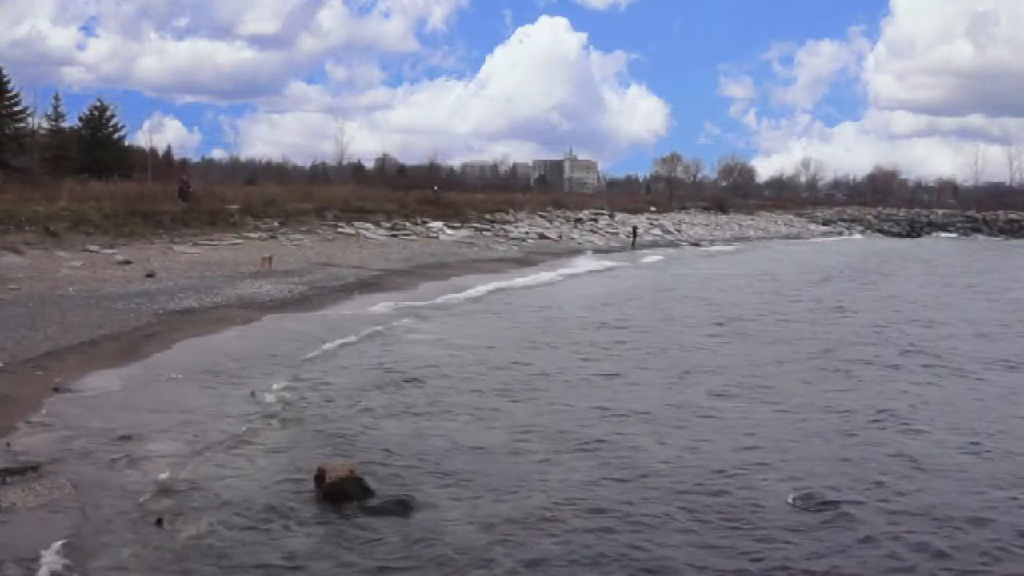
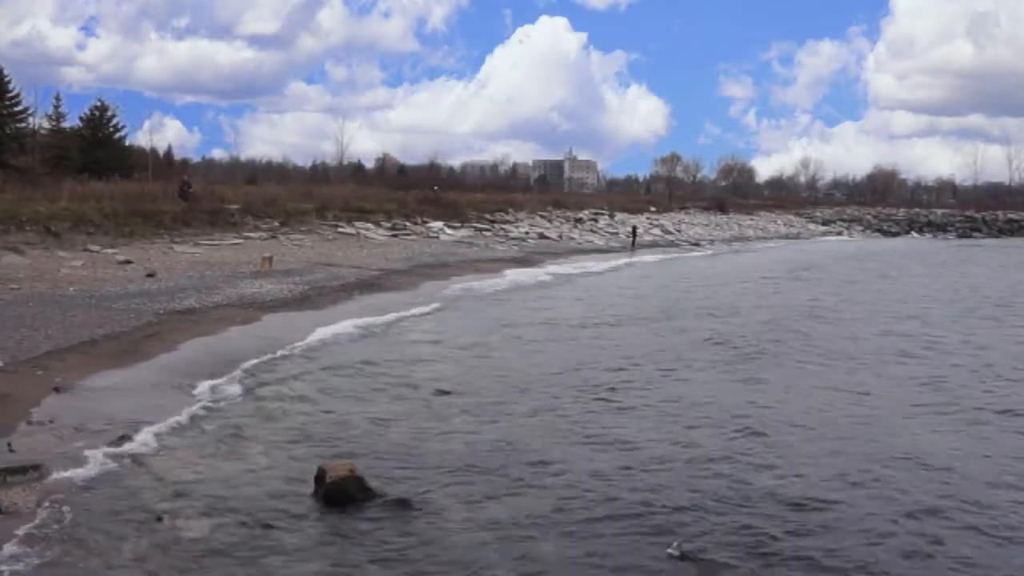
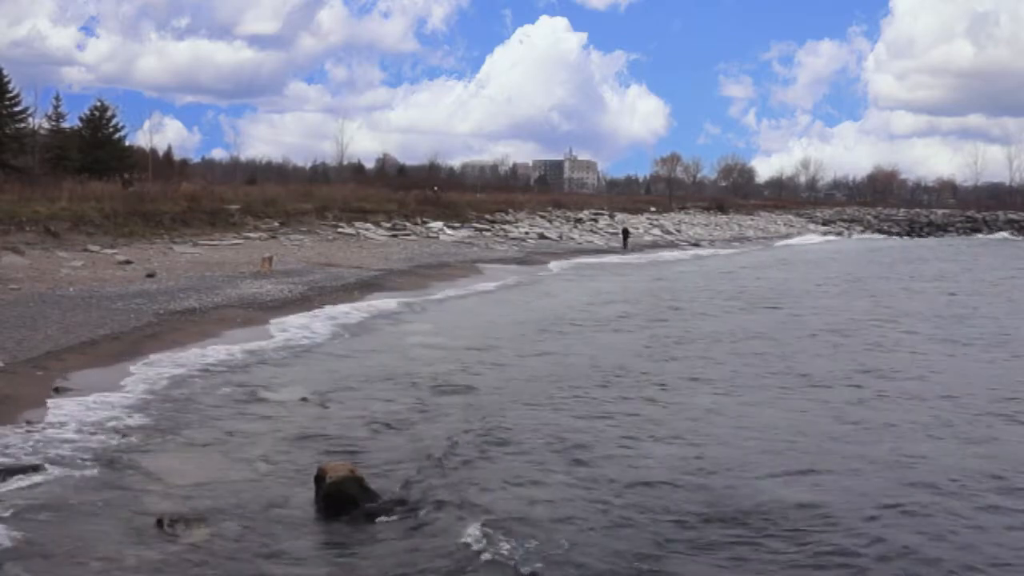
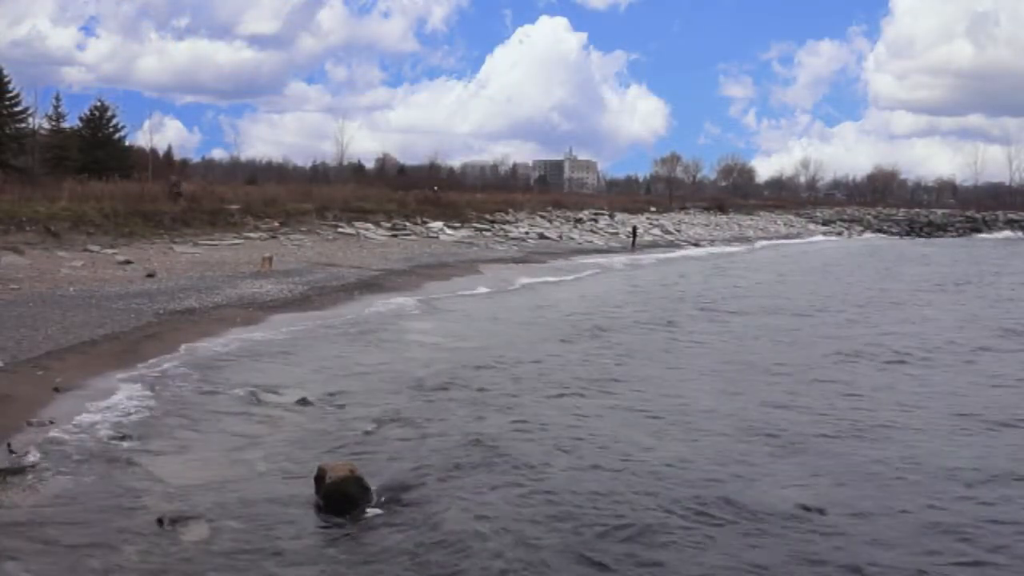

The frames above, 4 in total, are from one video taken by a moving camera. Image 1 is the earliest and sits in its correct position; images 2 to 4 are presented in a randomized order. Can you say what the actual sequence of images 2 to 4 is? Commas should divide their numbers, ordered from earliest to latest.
2, 4, 3
